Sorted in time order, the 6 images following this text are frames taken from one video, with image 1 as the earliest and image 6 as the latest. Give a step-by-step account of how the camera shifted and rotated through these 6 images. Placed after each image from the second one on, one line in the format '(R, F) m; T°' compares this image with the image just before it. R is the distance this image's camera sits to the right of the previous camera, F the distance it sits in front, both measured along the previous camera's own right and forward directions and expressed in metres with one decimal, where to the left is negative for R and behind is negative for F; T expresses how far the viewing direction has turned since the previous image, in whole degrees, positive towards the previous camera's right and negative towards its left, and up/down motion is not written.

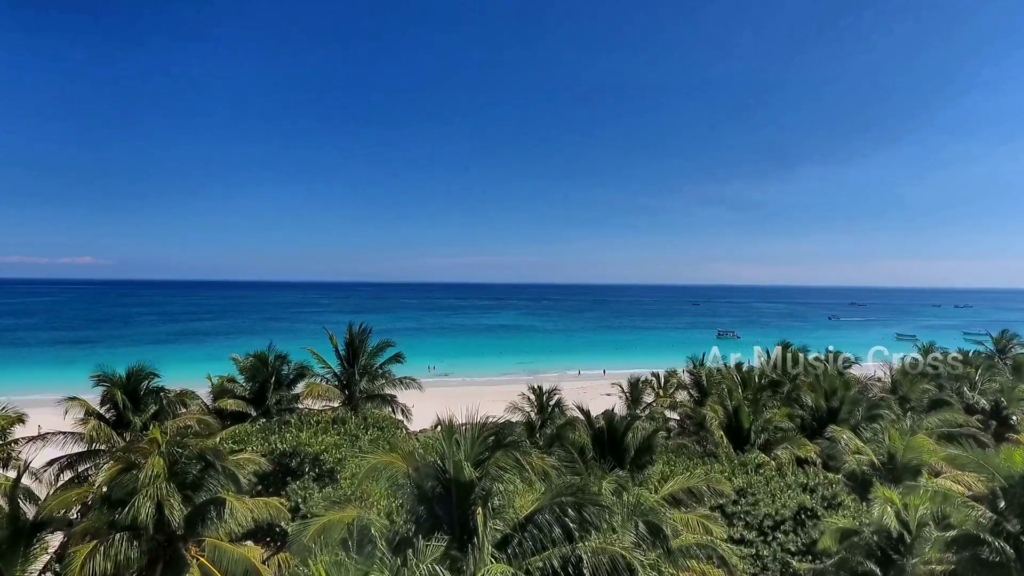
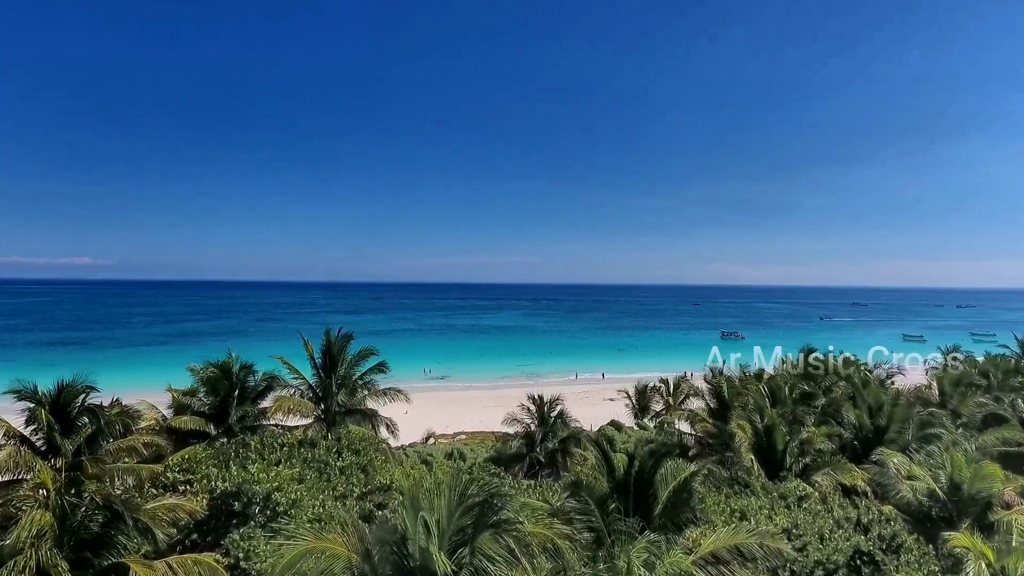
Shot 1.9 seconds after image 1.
(0.0, +1.7) m; 0°
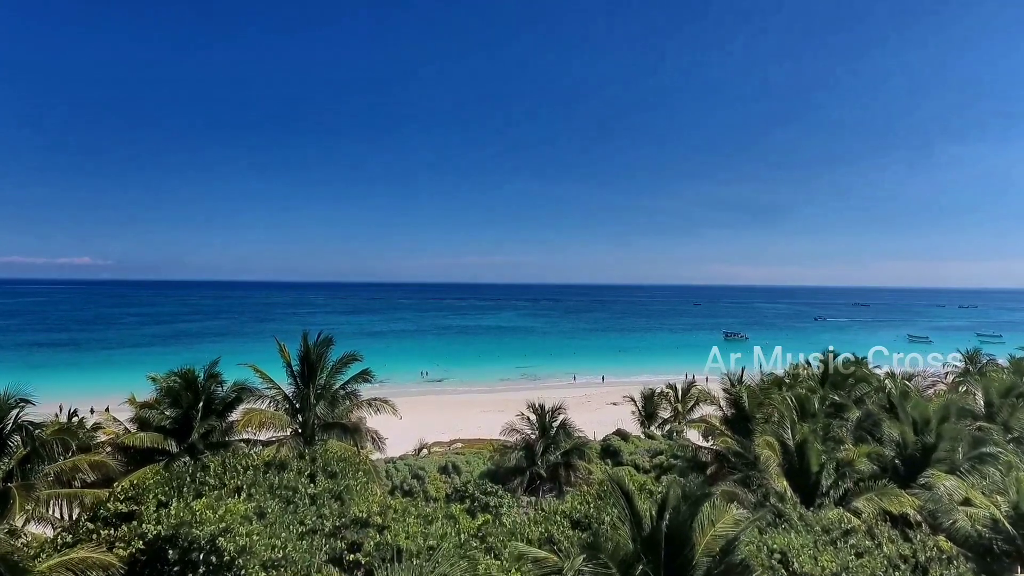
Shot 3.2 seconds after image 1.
(0.0, +1.3) m; 0°
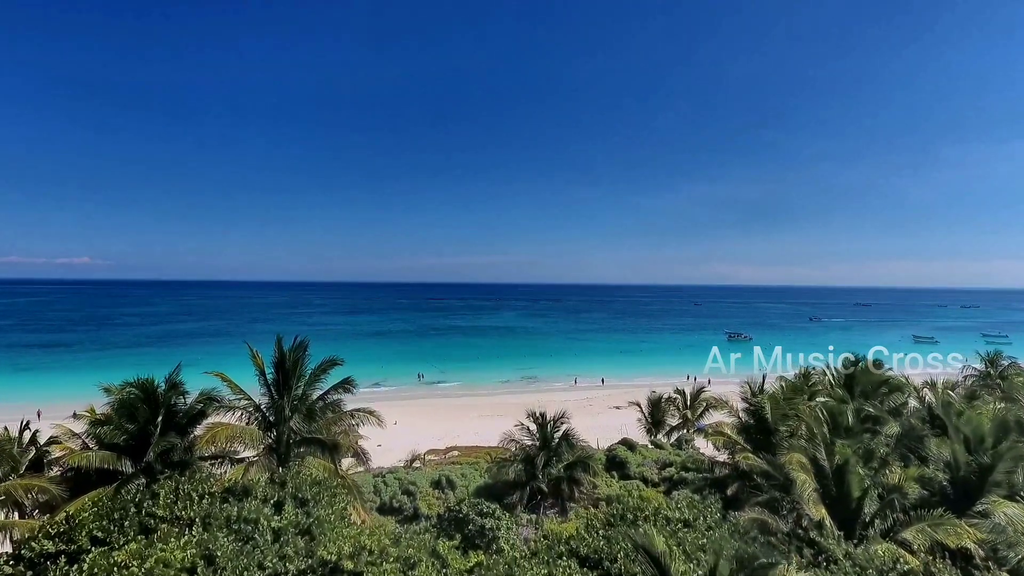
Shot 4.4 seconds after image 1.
(0.0, +1.2) m; 0°
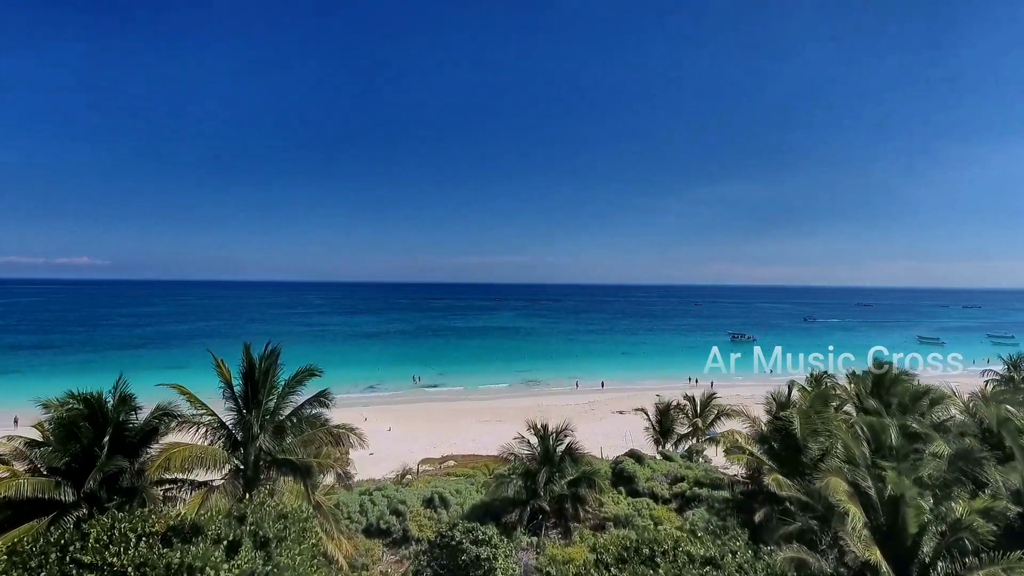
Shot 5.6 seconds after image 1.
(0.0, +1.3) m; 0°
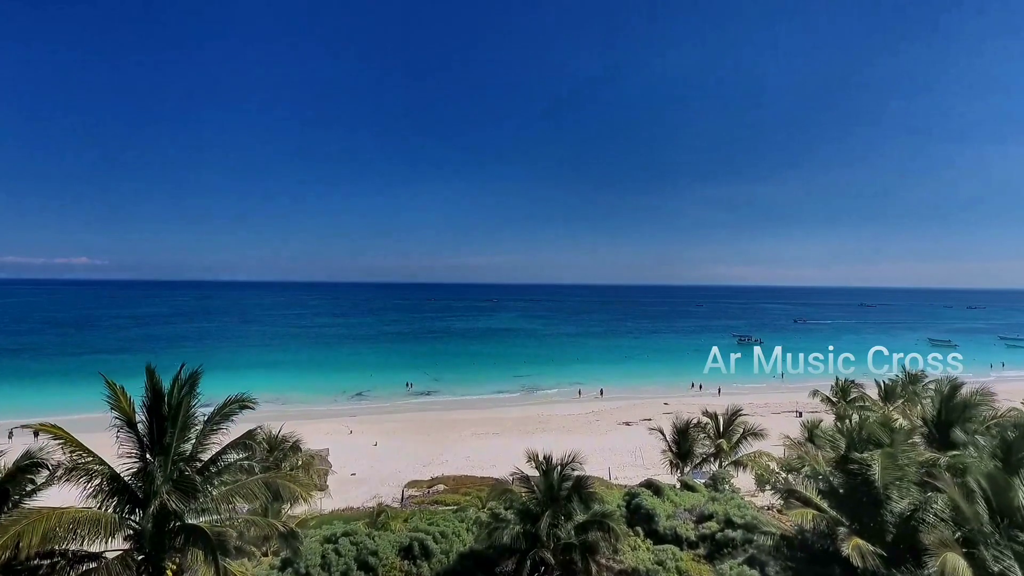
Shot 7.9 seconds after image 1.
(+0.1, +2.5) m; 0°
